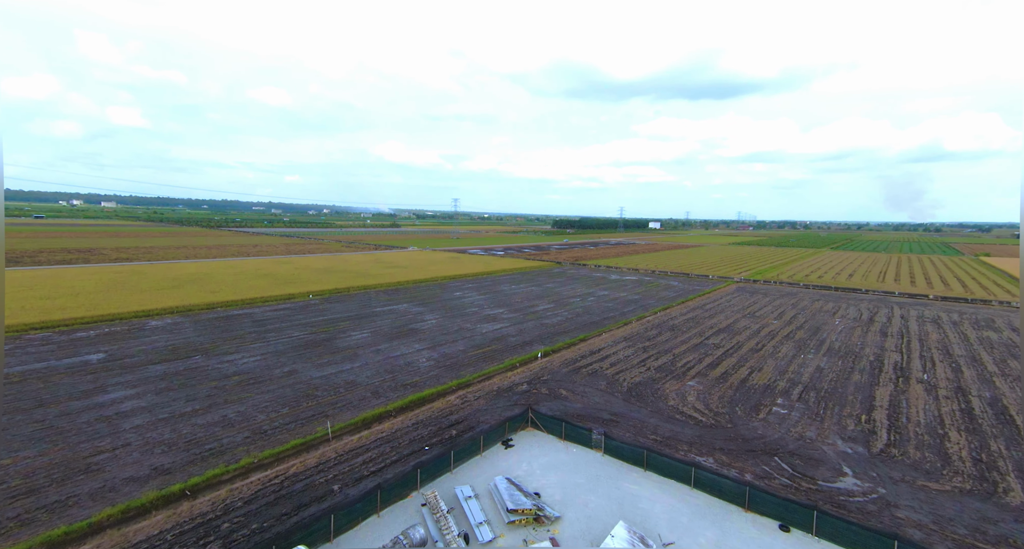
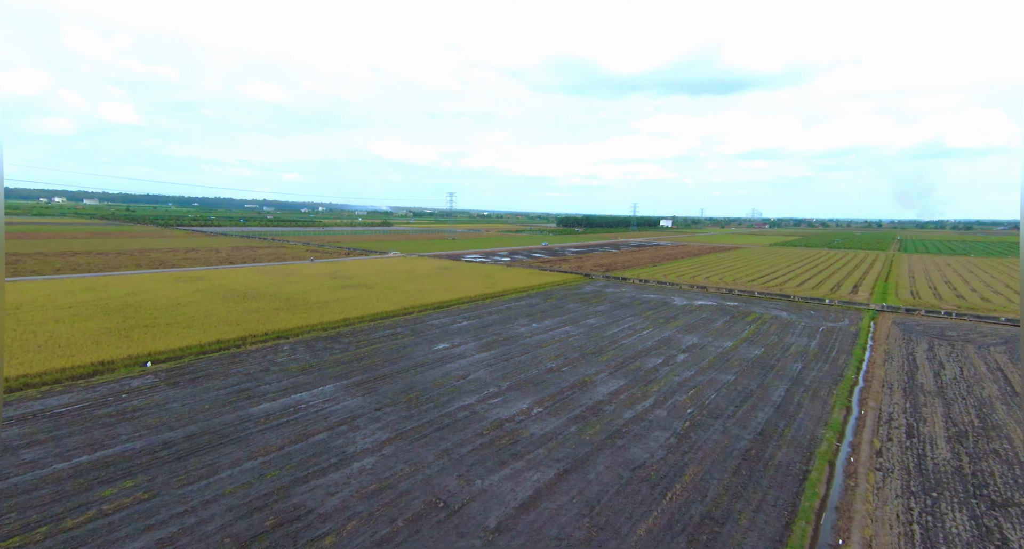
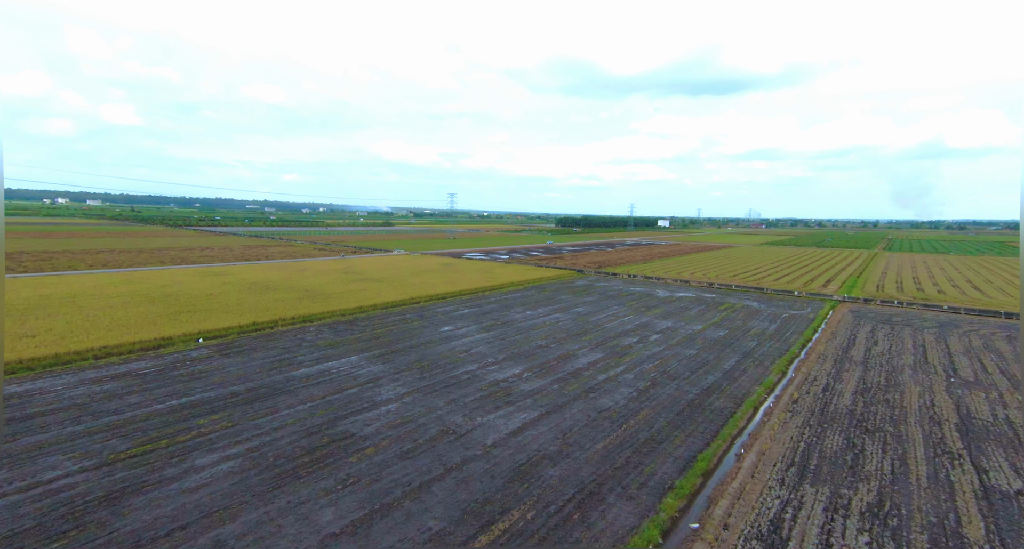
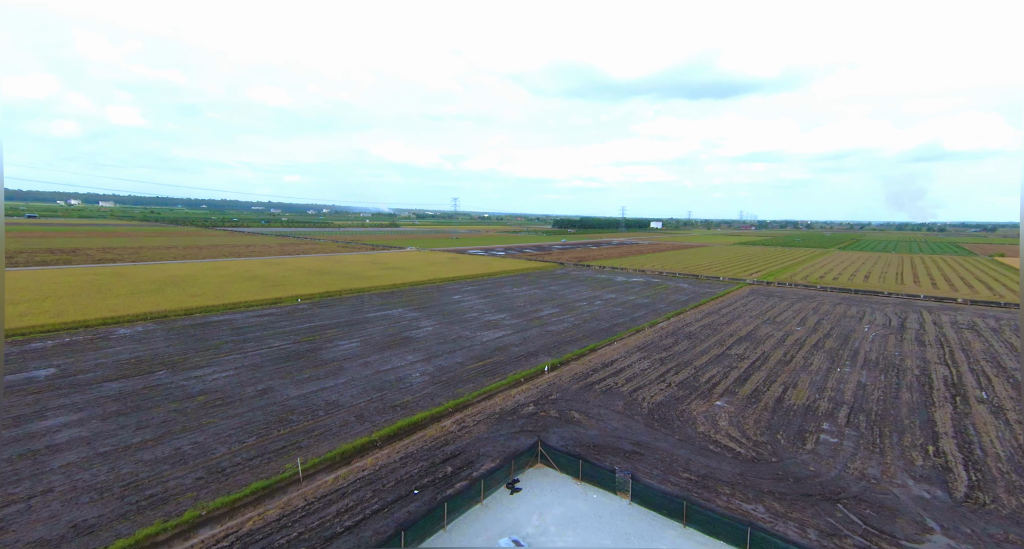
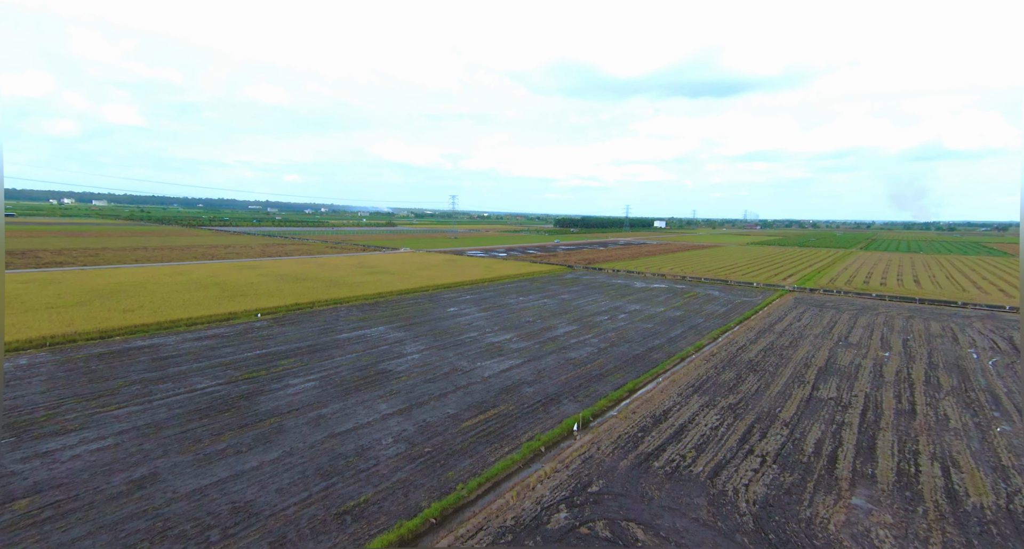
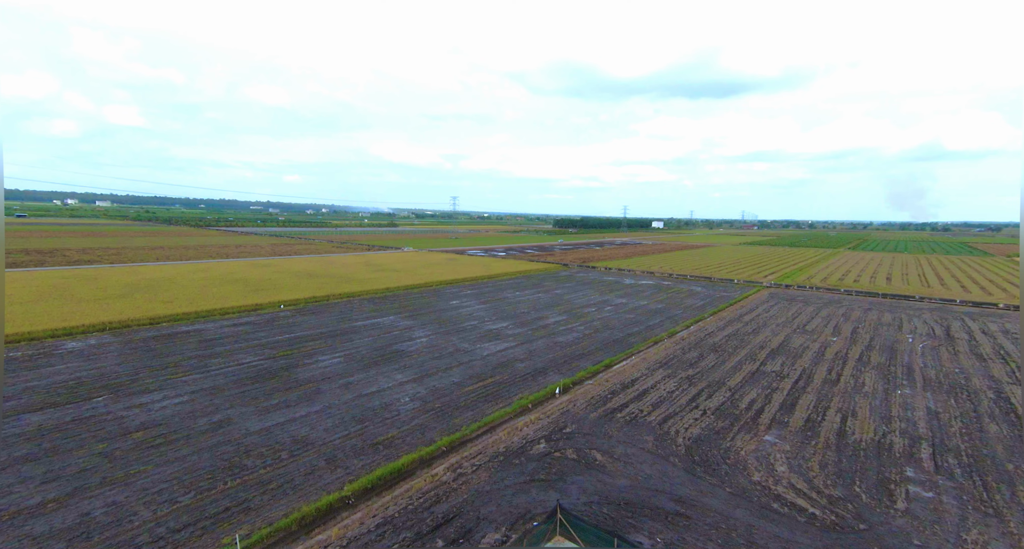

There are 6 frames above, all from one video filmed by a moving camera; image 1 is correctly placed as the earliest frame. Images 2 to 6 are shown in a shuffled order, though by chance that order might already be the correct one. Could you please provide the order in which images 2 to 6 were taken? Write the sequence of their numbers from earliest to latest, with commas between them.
4, 6, 5, 3, 2
